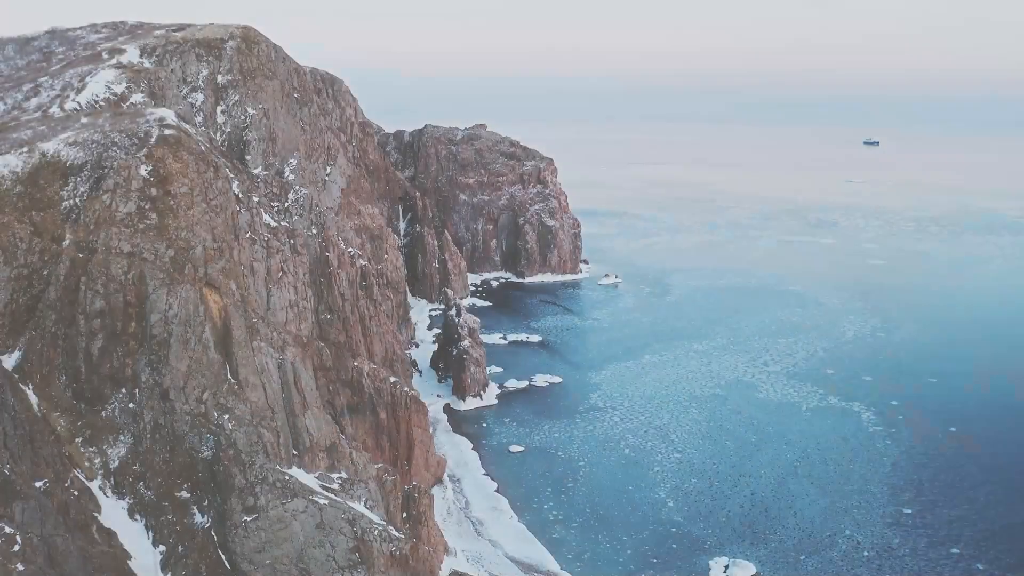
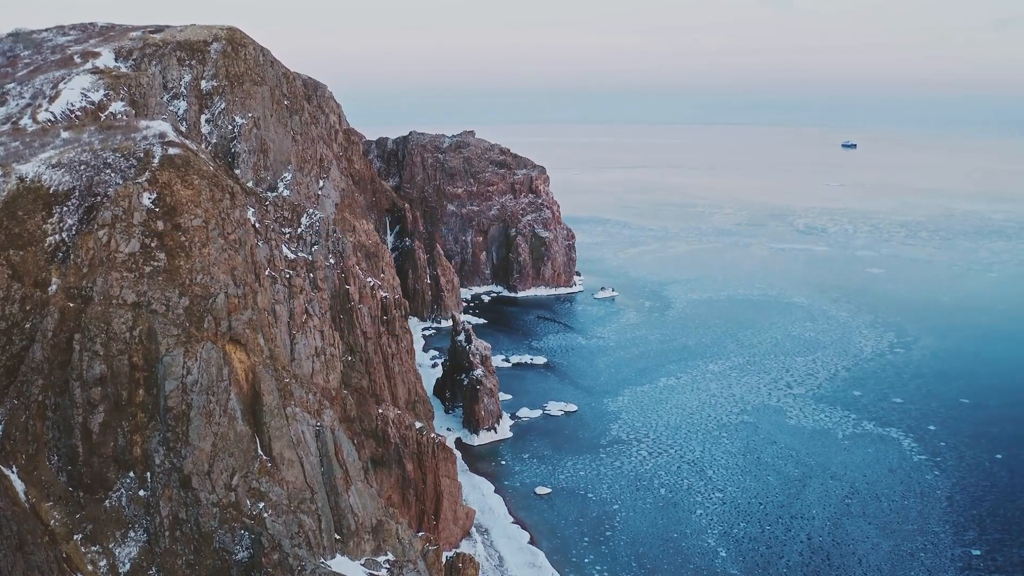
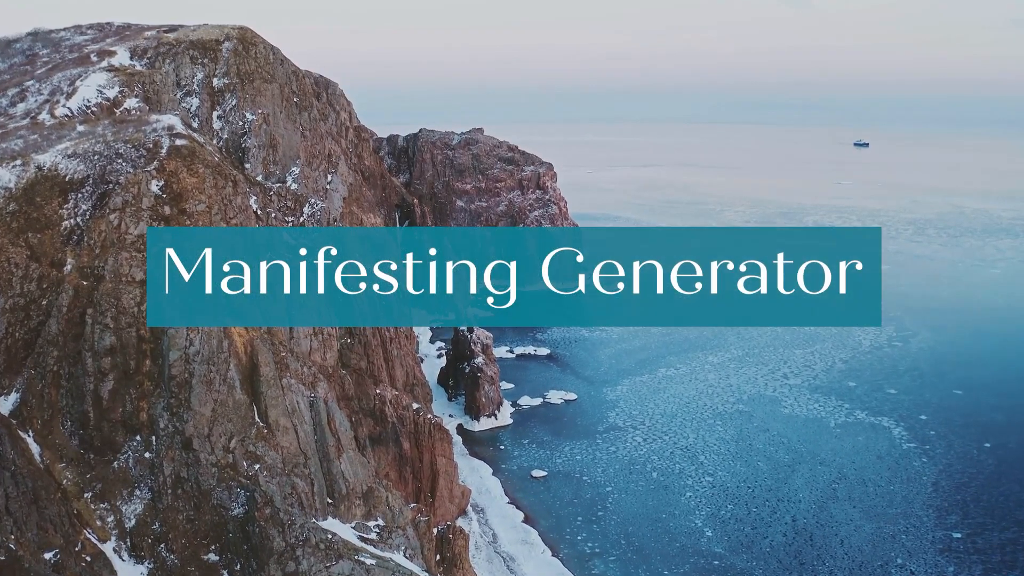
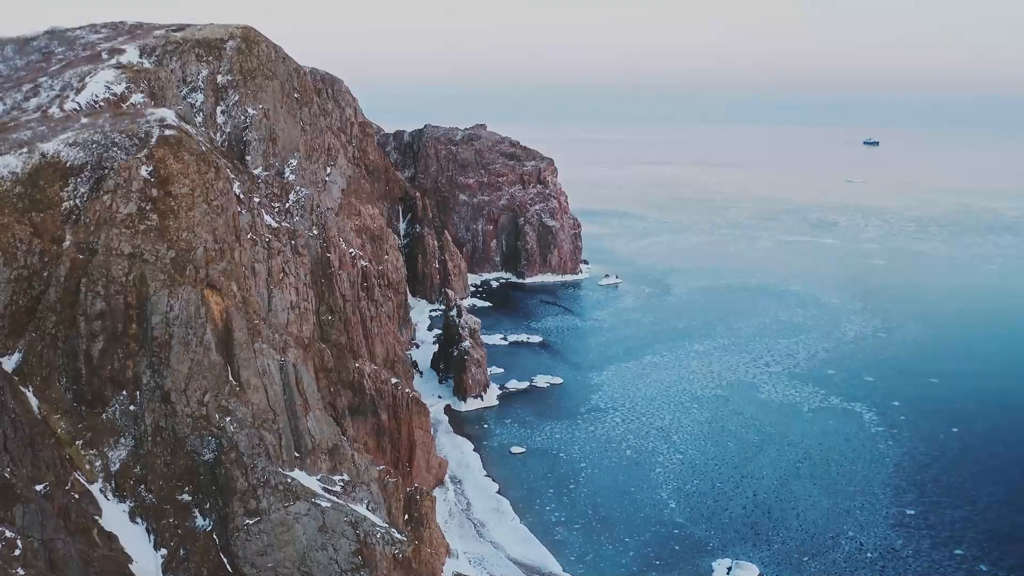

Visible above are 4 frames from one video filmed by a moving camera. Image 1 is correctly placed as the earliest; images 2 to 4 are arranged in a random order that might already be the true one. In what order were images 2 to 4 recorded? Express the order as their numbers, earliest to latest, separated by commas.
4, 3, 2
